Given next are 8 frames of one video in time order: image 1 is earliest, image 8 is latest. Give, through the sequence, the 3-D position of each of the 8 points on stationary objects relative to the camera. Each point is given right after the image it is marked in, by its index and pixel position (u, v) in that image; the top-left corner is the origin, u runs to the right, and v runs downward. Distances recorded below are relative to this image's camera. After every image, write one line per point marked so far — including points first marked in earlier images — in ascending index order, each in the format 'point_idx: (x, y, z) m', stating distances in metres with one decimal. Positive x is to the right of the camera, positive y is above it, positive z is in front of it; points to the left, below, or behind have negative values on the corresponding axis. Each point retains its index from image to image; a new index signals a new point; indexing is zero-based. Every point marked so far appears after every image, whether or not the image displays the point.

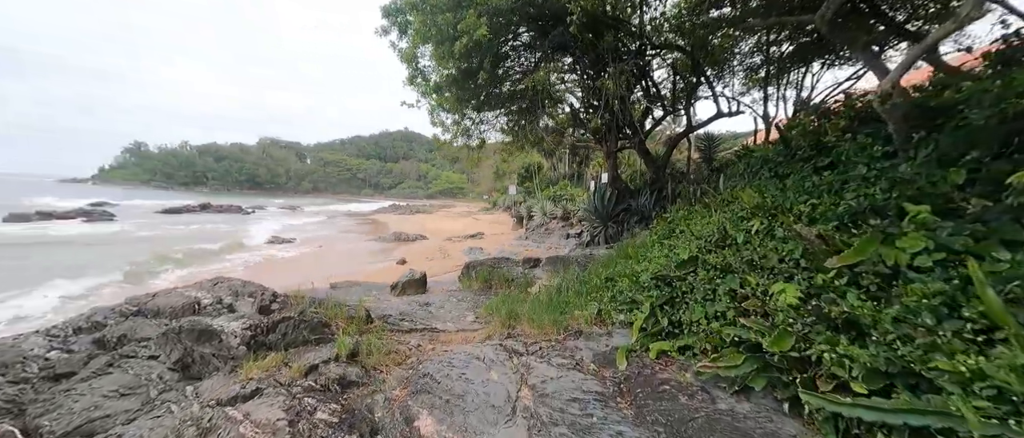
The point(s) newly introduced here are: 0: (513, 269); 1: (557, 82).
0: (0.0, -0.8, +5.3) m
1: (+1.0, +3.1, +7.8) m
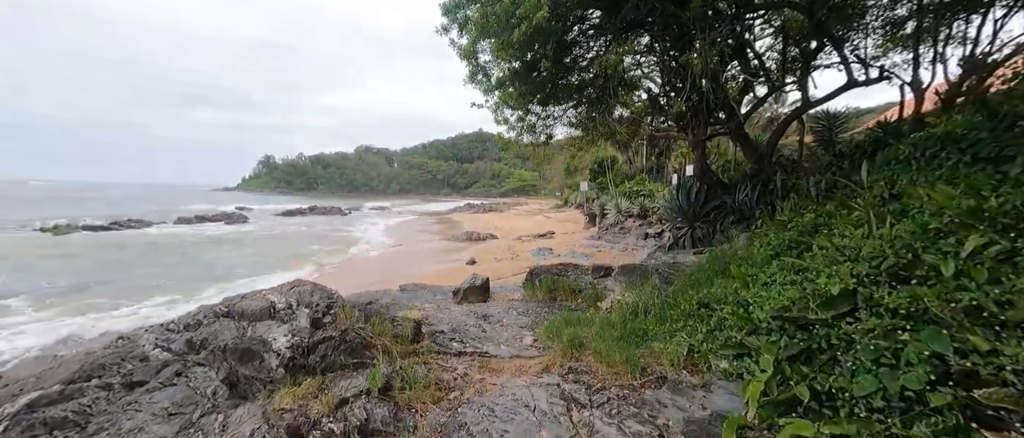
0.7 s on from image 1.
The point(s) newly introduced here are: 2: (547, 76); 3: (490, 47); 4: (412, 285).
0: (+1.0, -0.8, +4.8) m
1: (+2.4, +3.1, +7.0) m
2: (+0.7, +2.9, +7.0) m
3: (-0.4, +2.9, +5.7) m
4: (-1.9, -1.2, +6.4) m
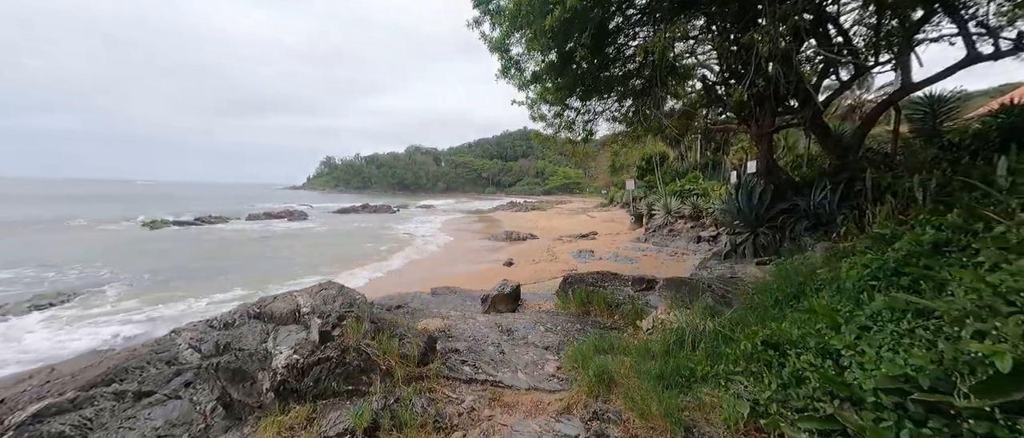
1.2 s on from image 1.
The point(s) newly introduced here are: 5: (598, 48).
0: (+1.3, -0.9, +4.3) m
1: (+3.1, +3.1, +6.2) m
2: (+1.4, +2.9, +6.5) m
3: (+0.2, +2.8, +5.3) m
4: (-1.3, -1.3, +6.2) m
5: (+1.5, +3.0, +6.1) m
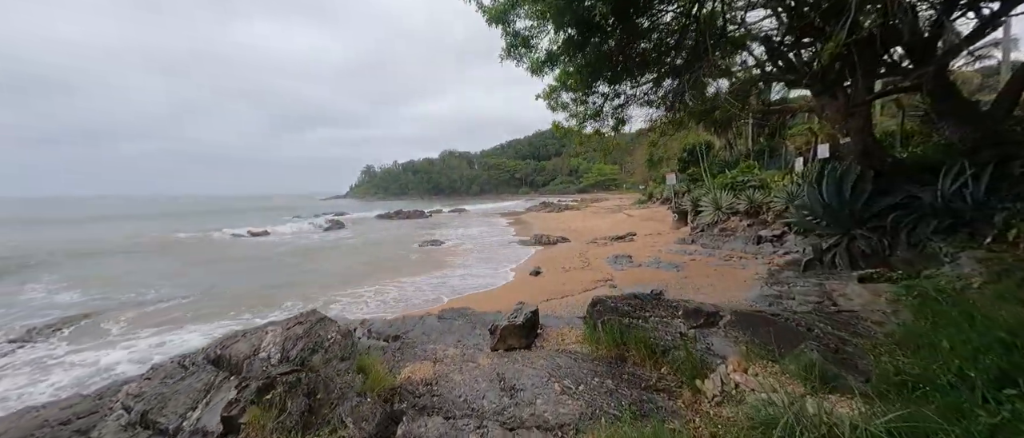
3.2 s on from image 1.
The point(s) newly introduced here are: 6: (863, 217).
0: (+1.4, -1.0, +3.1) m
1: (+3.2, +3.0, +4.9) m
2: (+1.6, +2.8, +5.4) m
3: (+0.2, +2.7, +4.3) m
4: (-0.9, -1.5, +5.4) m
5: (+1.6, +2.9, +4.9) m
6: (+4.3, 0.0, +4.2) m
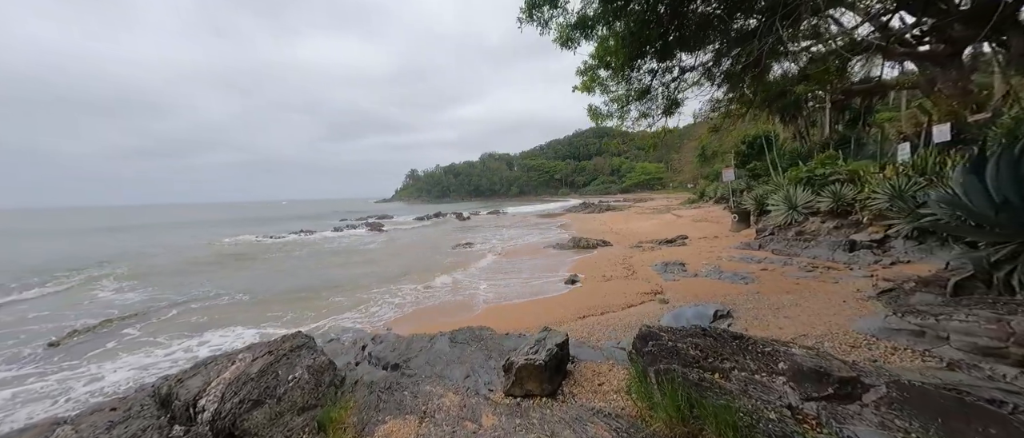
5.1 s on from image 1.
0: (+1.5, -1.0, +2.0) m
1: (+3.5, +3.0, +3.6) m
2: (+1.9, +2.8, +4.2) m
3: (+0.4, +2.6, +3.3) m
4: (-0.6, -1.5, +4.5) m
5: (+1.9, +2.9, +3.8) m
6: (+4.5, 0.0, +2.7) m
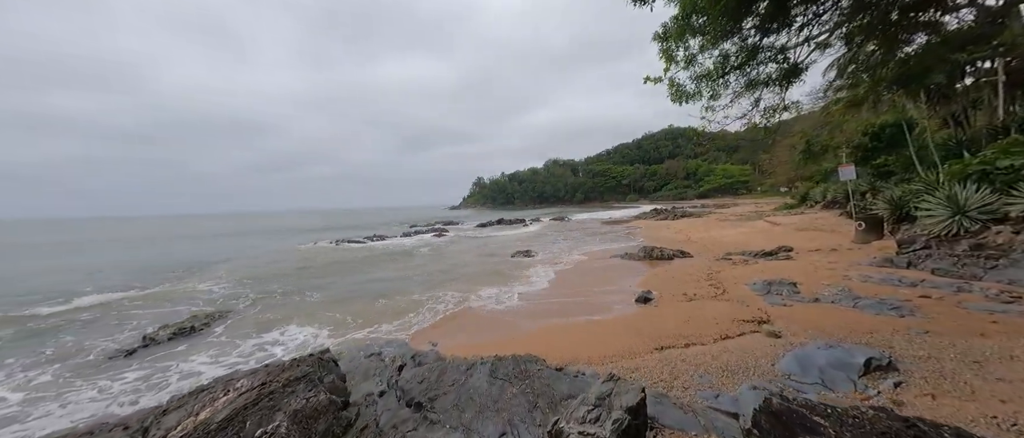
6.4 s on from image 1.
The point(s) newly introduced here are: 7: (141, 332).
0: (+1.6, -1.0, +0.8) m
1: (+3.8, +3.0, +2.1) m
2: (+2.4, +2.7, +3.0) m
3: (+0.8, +2.6, +2.4) m
4: (0.0, -1.6, +3.6) m
5: (+2.3, +2.9, +2.5) m
6: (+4.6, 0.0, +1.0) m
7: (-8.6, -2.6, +7.9) m
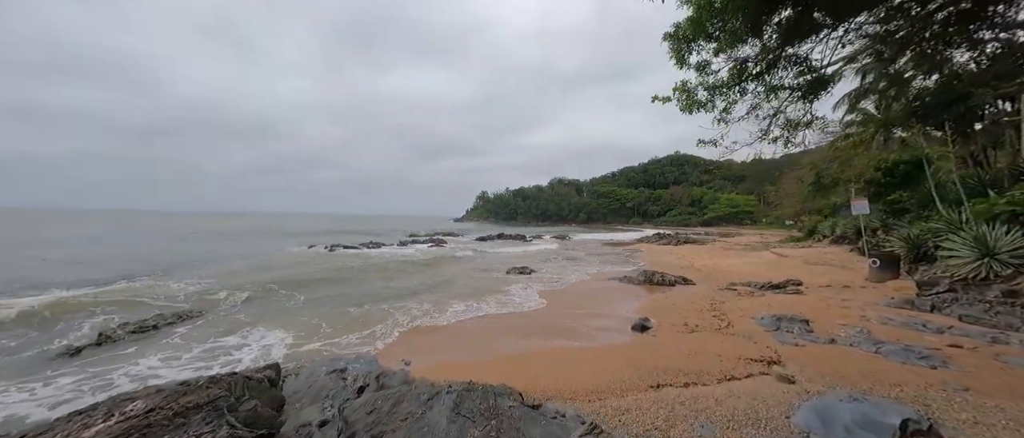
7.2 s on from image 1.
0: (+1.3, -1.0, +0.3) m
1: (+3.8, +2.7, +1.7) m
2: (+2.4, +2.5, +2.6) m
3: (+0.8, +2.5, +2.0) m
4: (-0.3, -1.6, +3.1) m
5: (+2.3, +2.7, +2.2) m
6: (+4.4, -0.3, +0.5) m
7: (-8.9, -2.4, +7.4) m
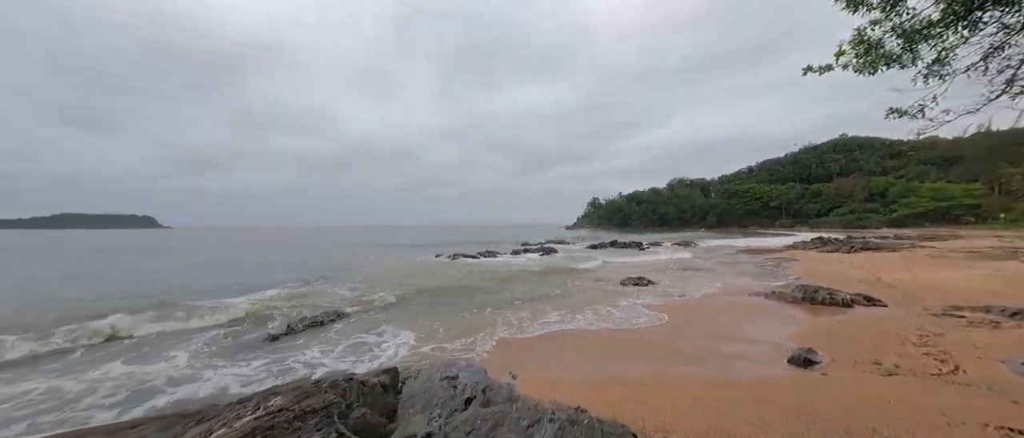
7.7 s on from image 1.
0: (+1.1, -1.0, -0.5) m
1: (+3.9, +2.8, +0.2) m
2: (+2.8, +2.5, +1.5) m
3: (+1.1, +2.5, +1.4) m
4: (+0.5, -1.7, +2.7) m
5: (+2.6, +2.7, +1.1) m
6: (+4.2, -0.1, -1.3) m
7: (-6.2, -2.8, +9.5) m
